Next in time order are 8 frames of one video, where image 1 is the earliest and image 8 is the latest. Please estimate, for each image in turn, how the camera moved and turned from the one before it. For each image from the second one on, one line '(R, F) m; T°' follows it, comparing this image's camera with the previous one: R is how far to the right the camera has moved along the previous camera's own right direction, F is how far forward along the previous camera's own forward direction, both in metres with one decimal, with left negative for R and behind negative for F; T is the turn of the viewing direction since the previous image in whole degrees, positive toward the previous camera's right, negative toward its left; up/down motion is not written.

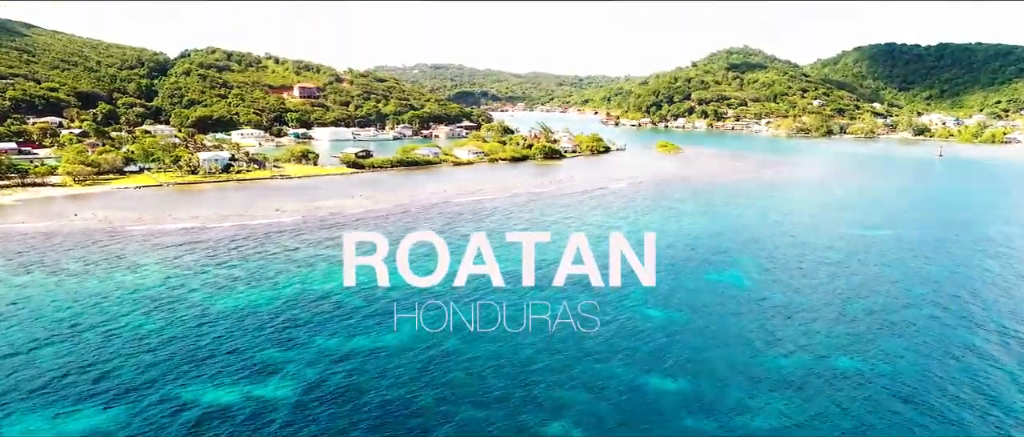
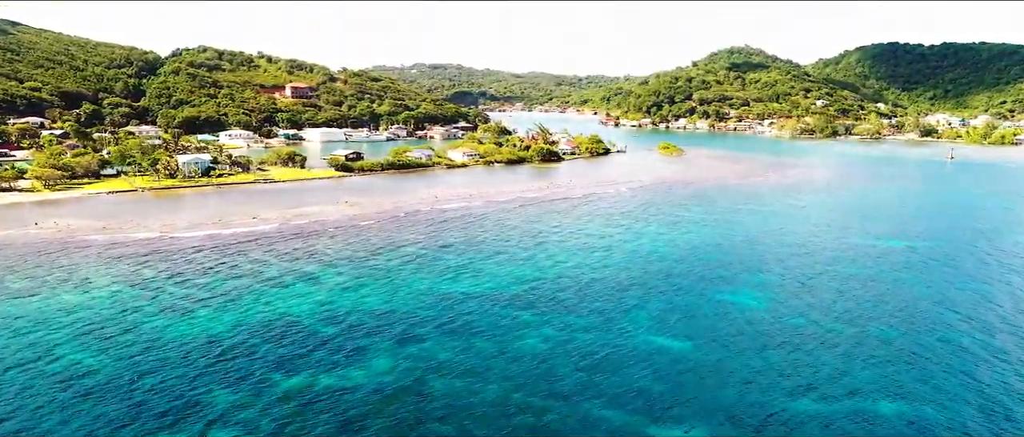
(+0.2, +2.4) m; 0°
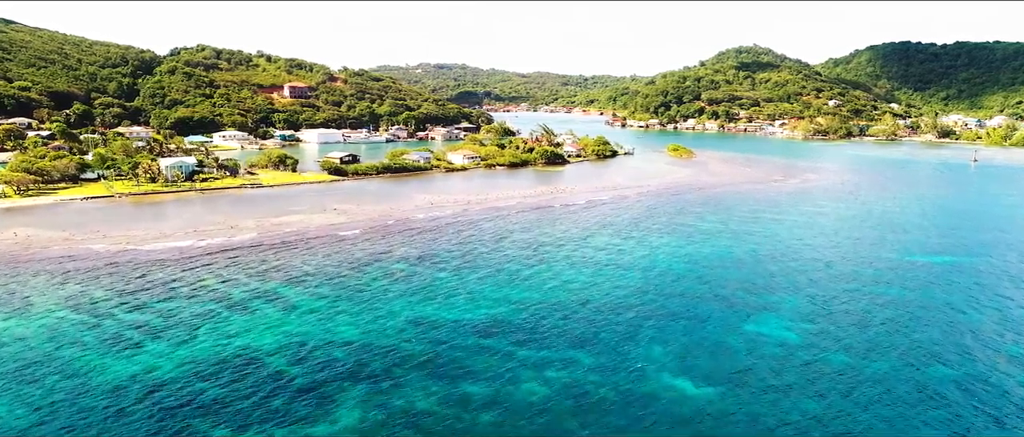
(+0.2, +2.7) m; 0°
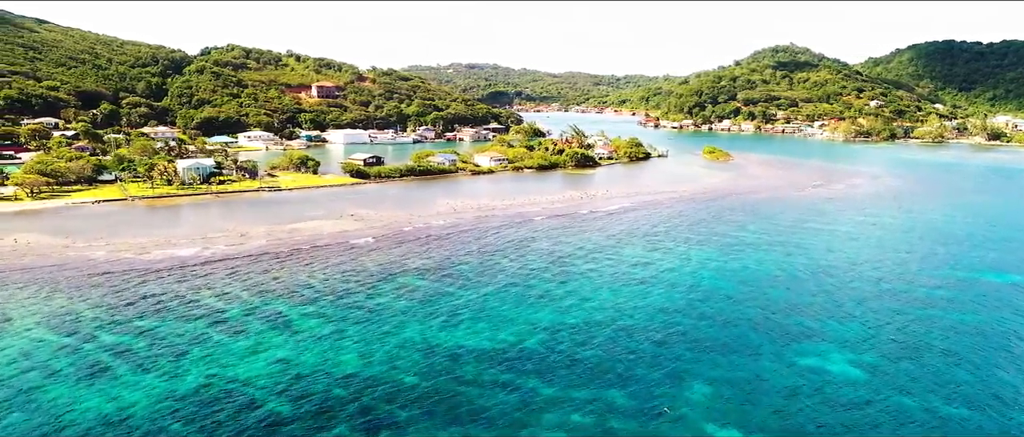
(+0.2, +2.1) m; -2°
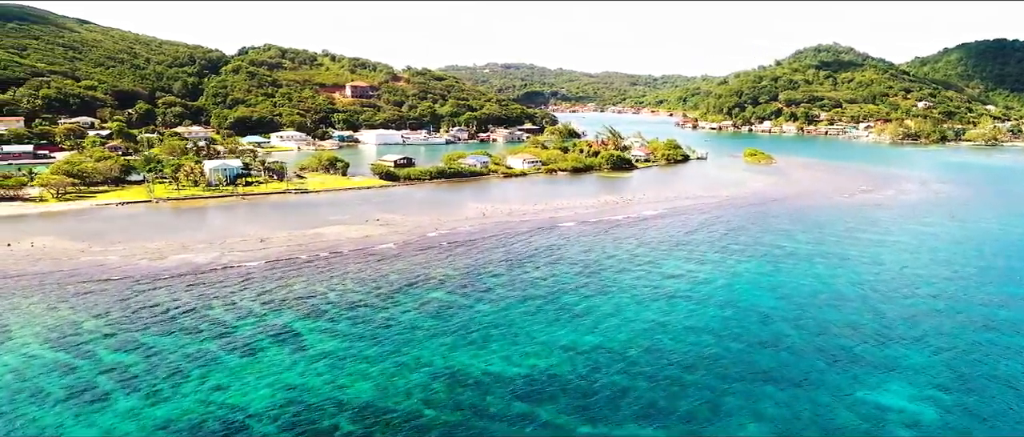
(+0.1, +1.5) m; -3°
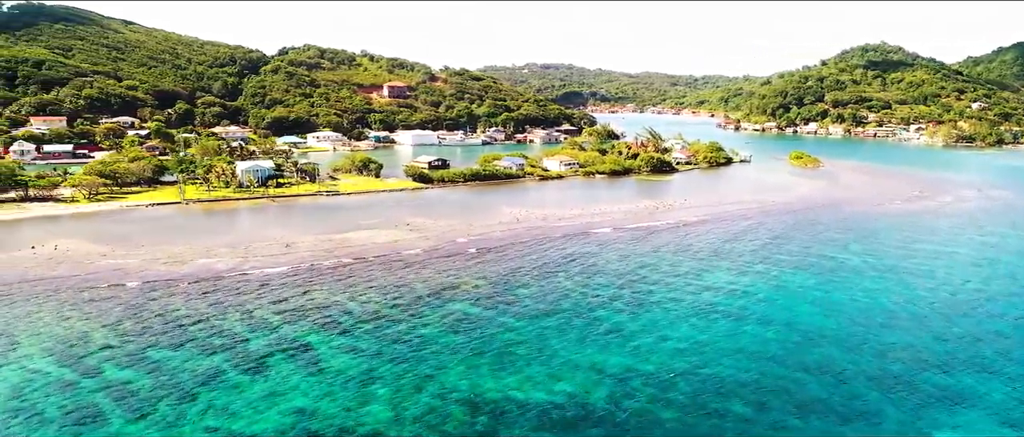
(+0.1, +1.2) m; -3°
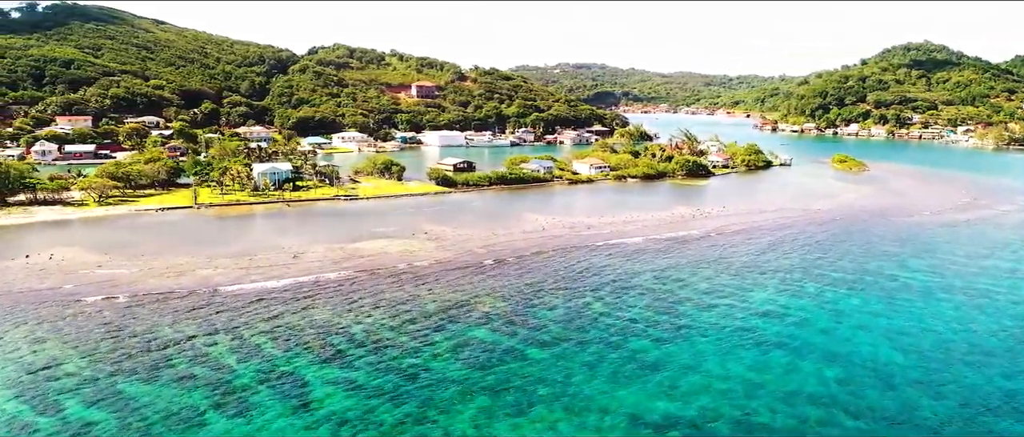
(+0.2, +2.1) m; -2°
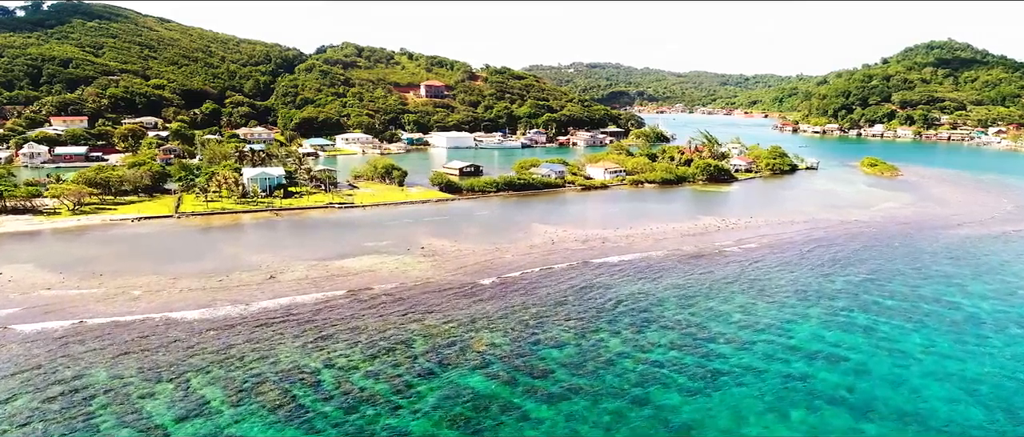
(+0.3, +3.0) m; -1°
